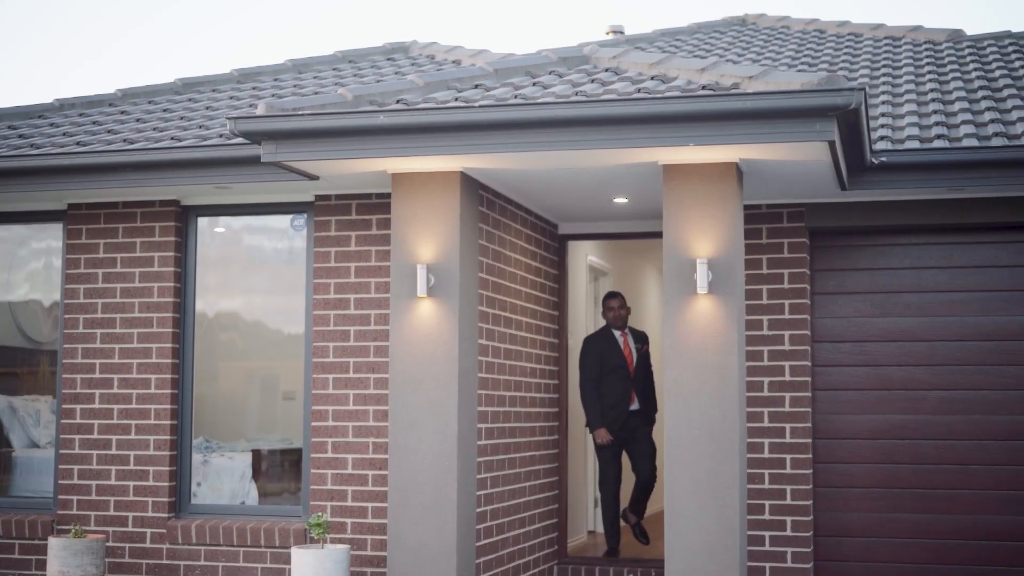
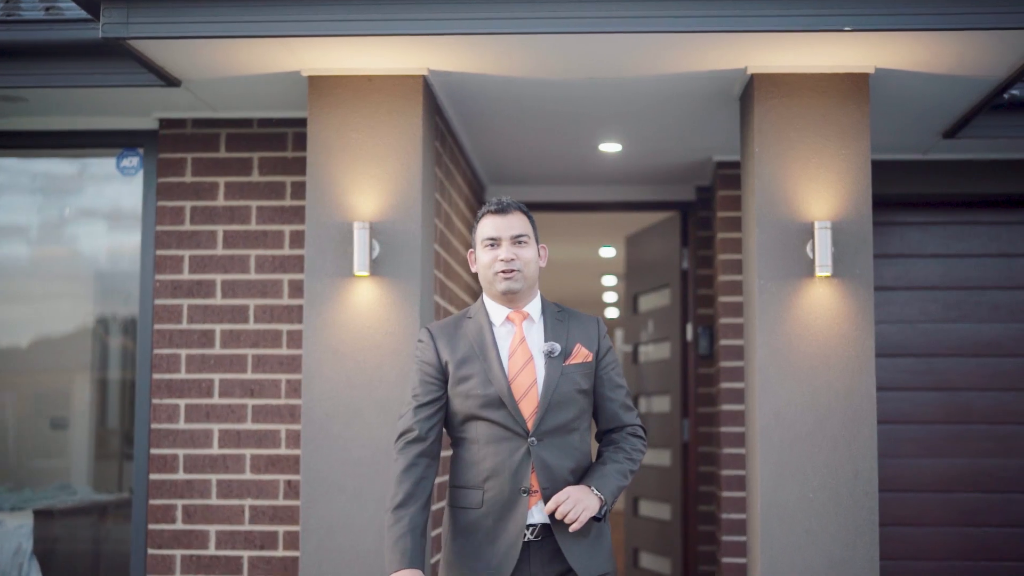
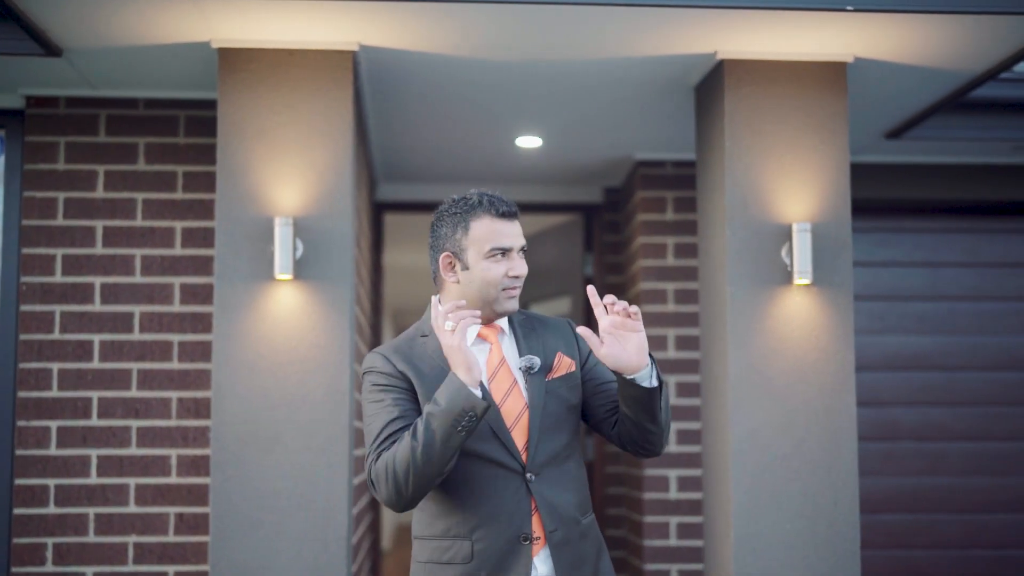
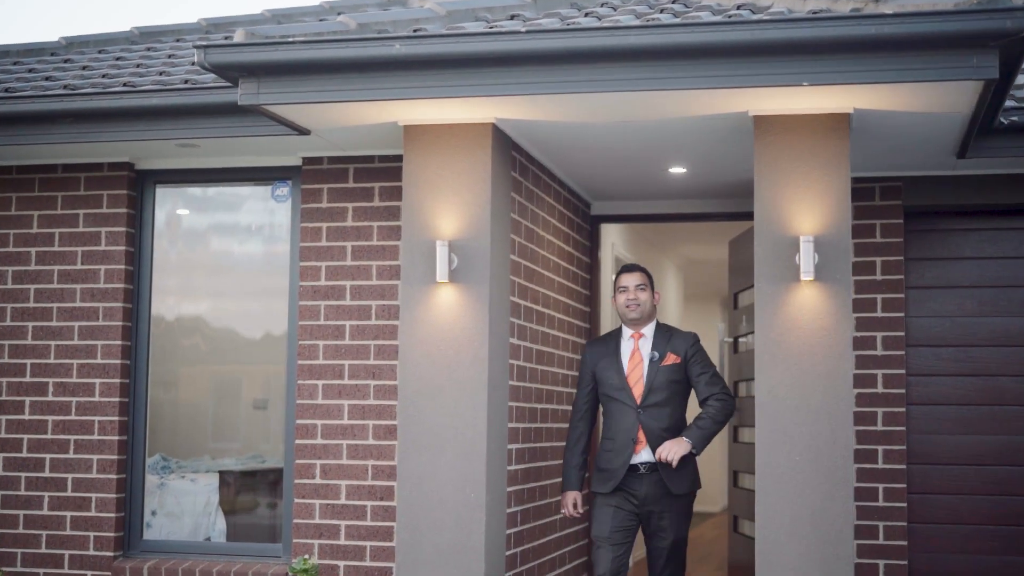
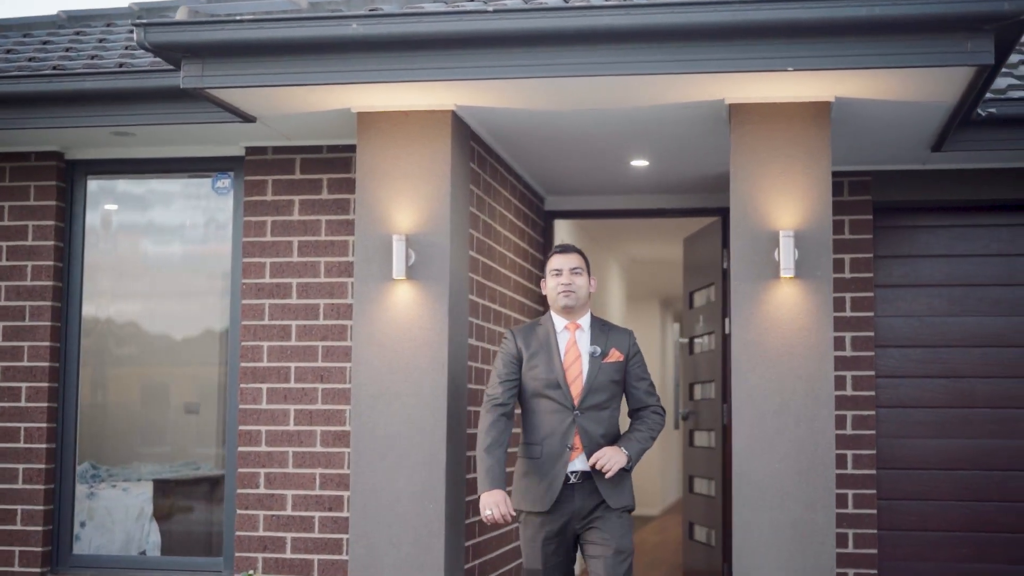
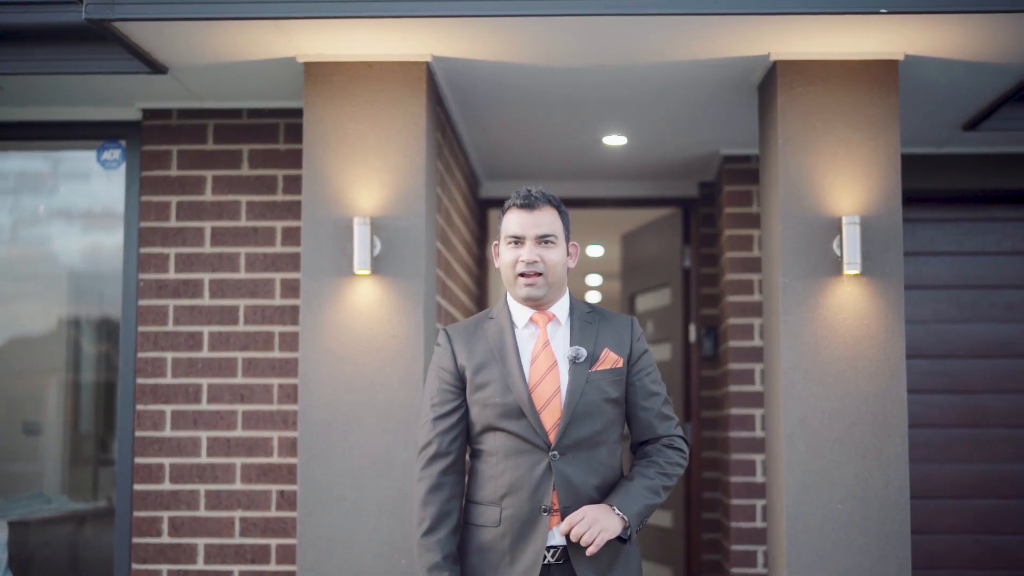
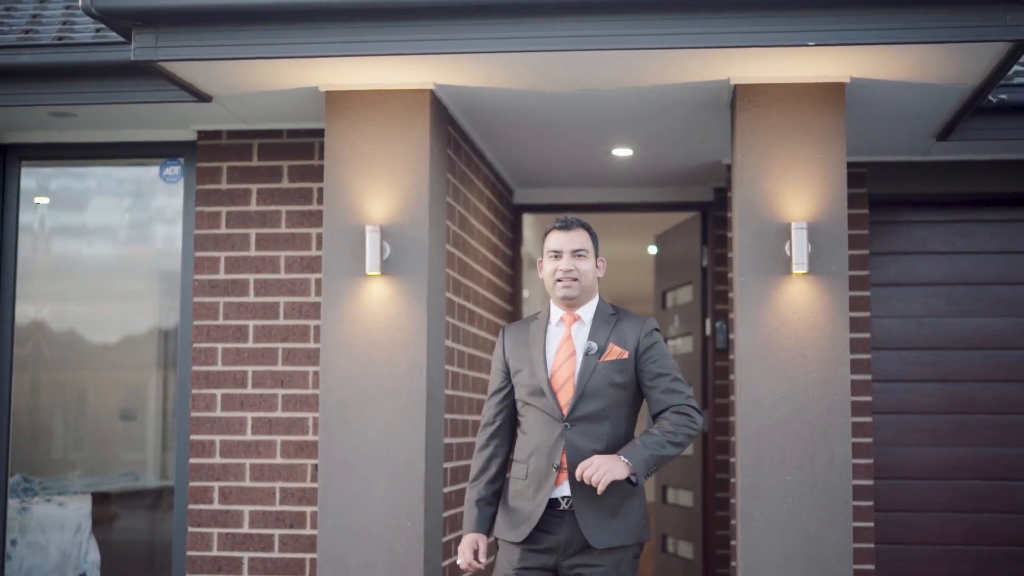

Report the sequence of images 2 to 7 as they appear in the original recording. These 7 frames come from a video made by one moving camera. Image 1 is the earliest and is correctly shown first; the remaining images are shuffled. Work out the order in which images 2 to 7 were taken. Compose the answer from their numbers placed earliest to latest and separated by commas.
4, 5, 7, 2, 6, 3
